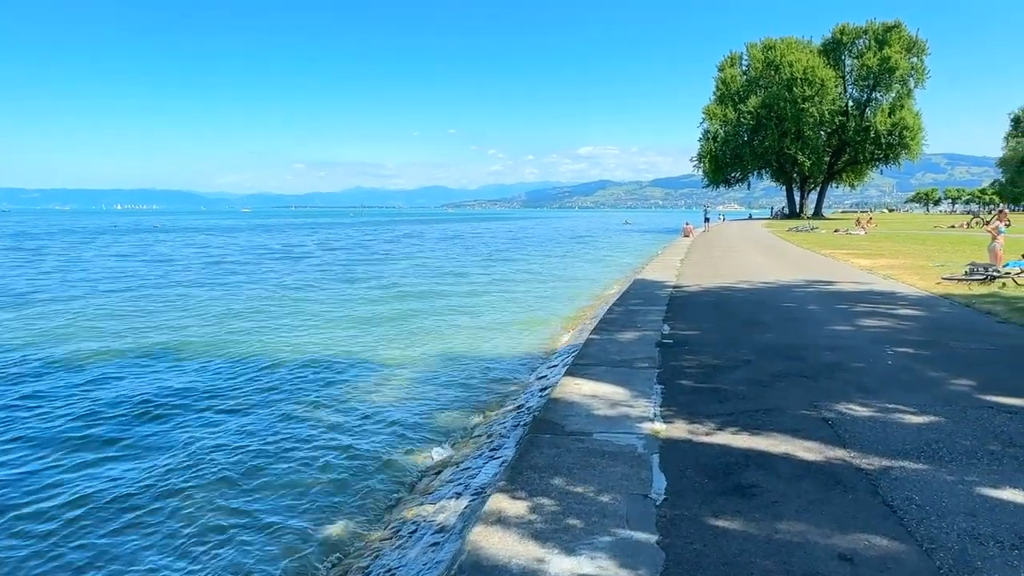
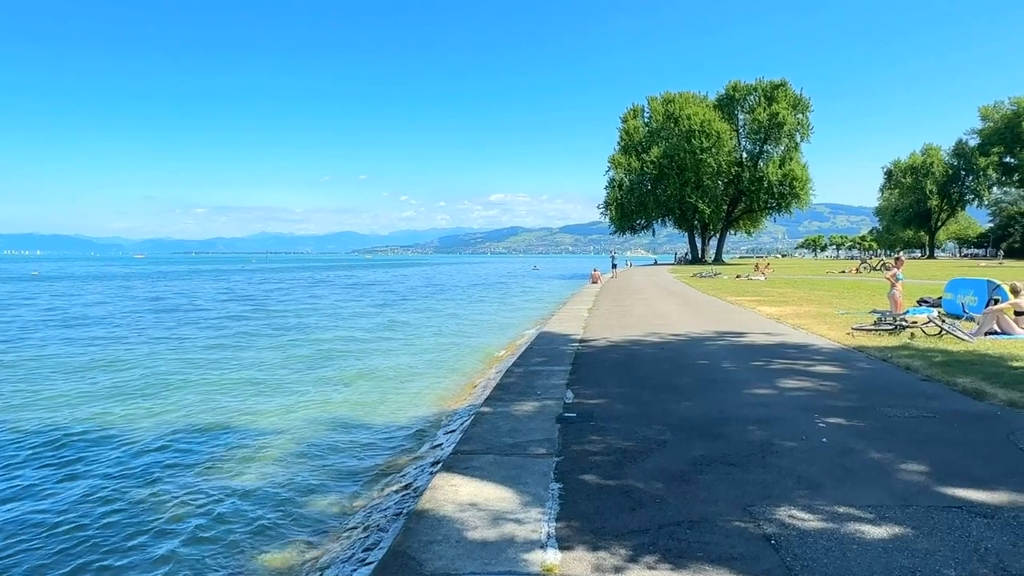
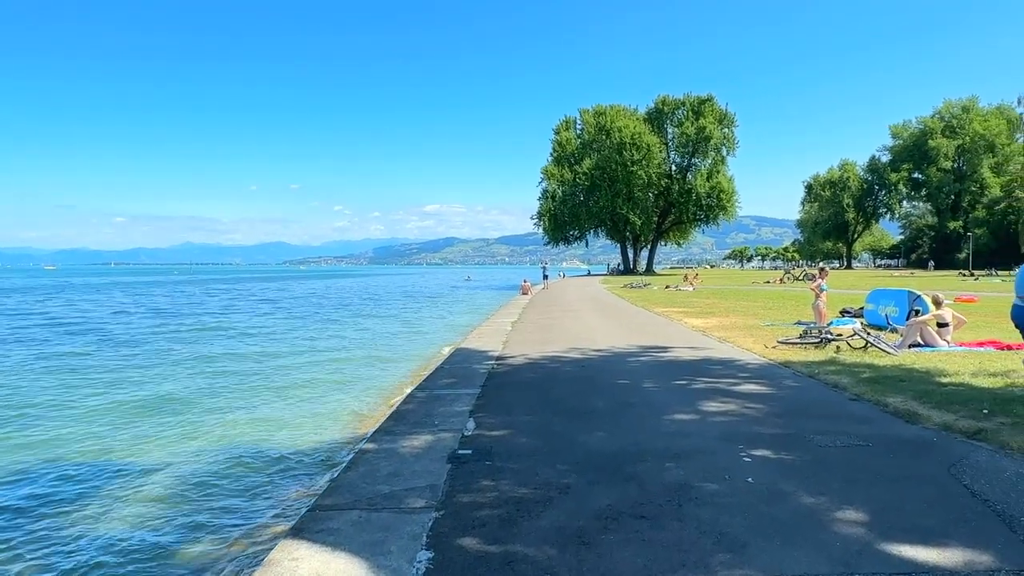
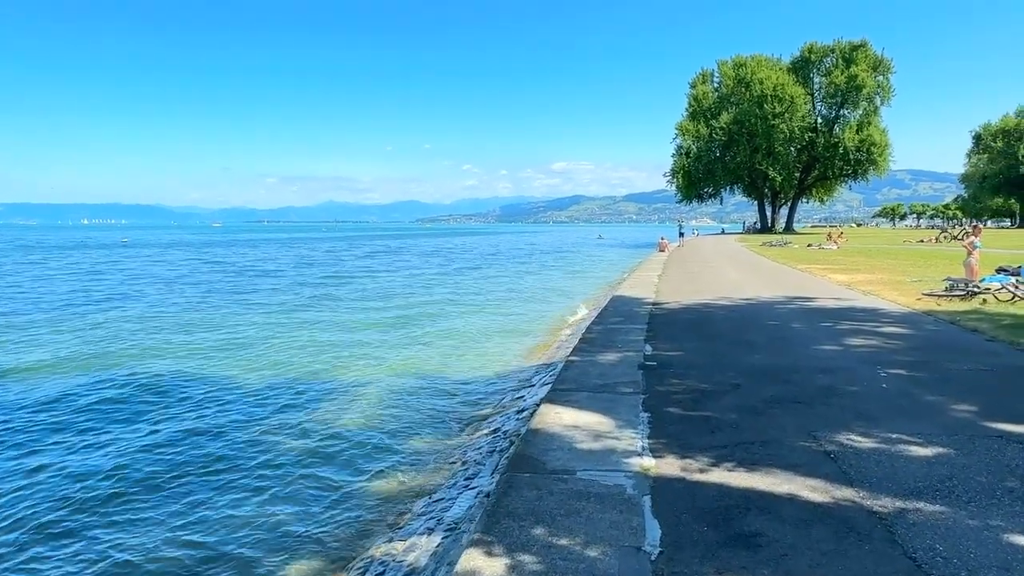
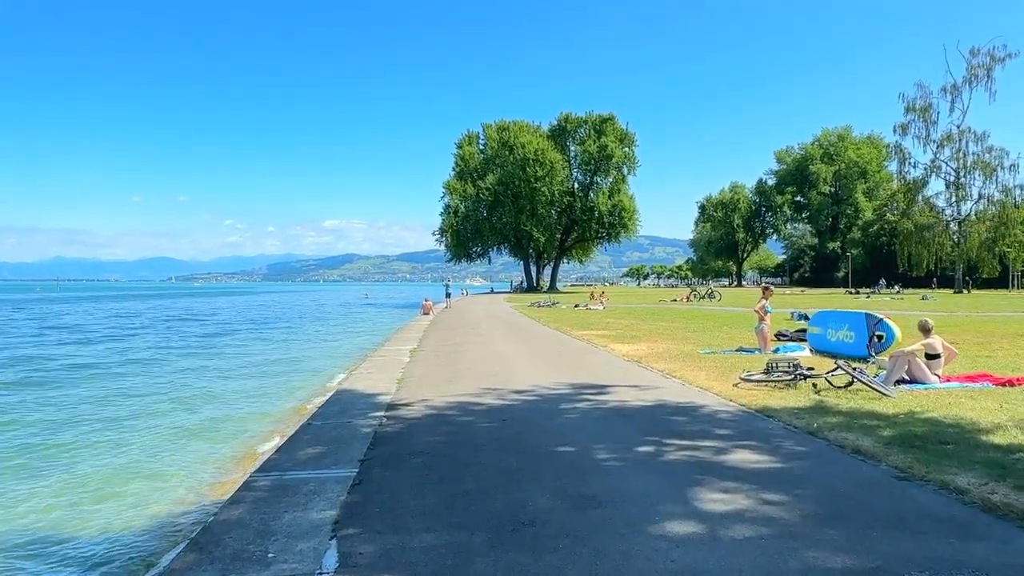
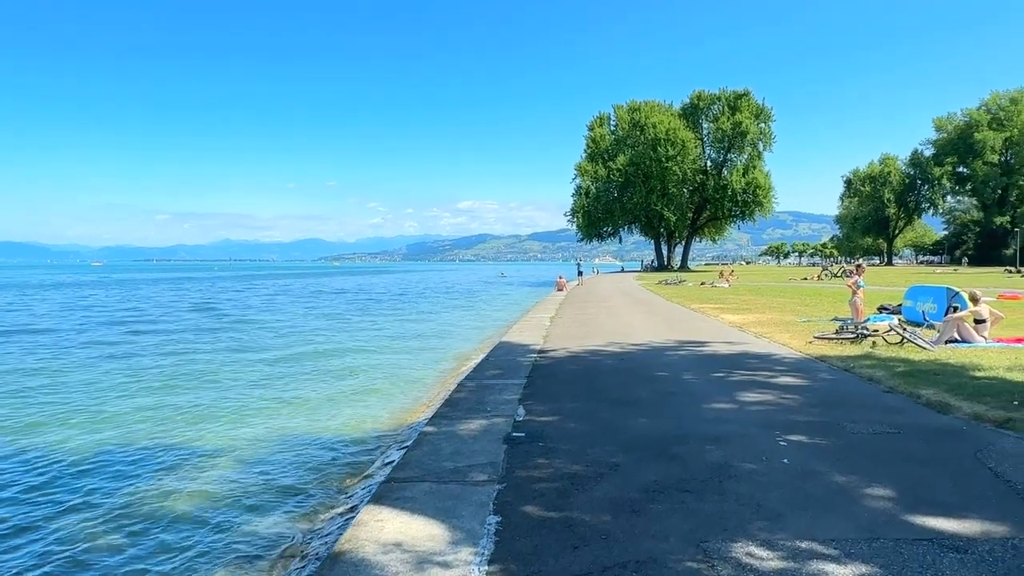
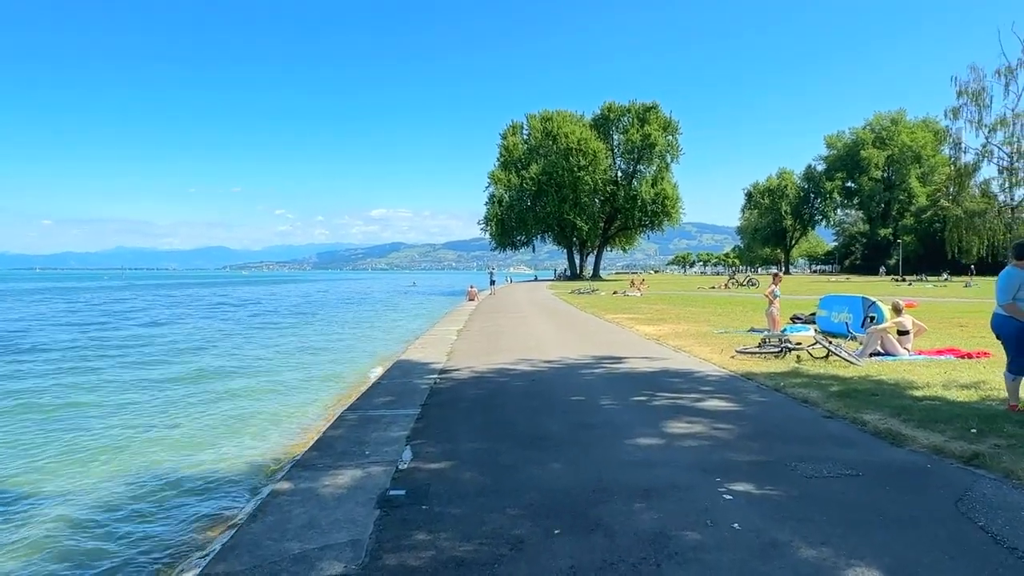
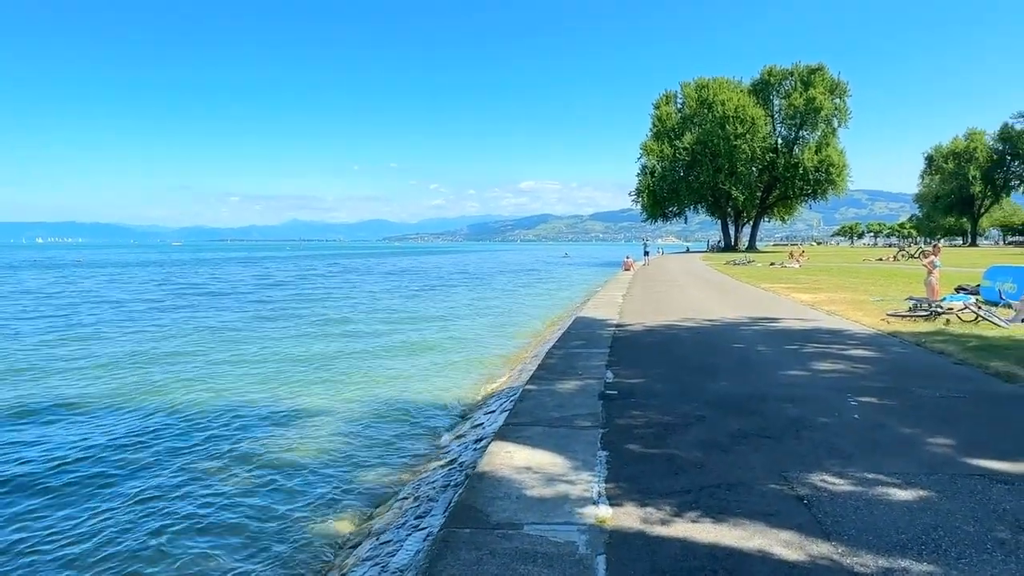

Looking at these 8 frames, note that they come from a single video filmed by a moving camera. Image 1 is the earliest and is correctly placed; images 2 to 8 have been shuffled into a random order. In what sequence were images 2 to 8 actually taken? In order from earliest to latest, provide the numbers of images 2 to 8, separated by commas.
4, 8, 2, 6, 3, 7, 5
